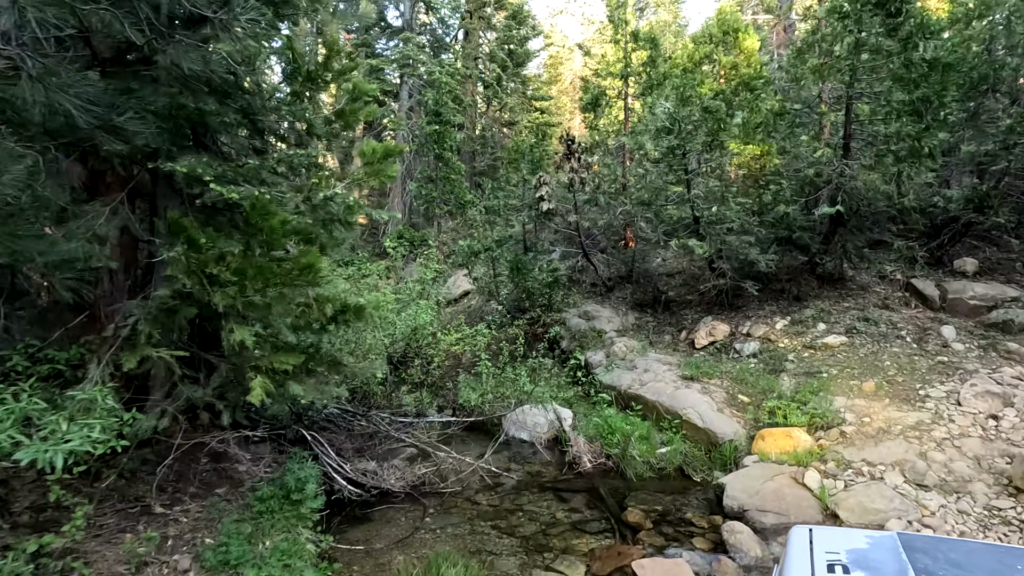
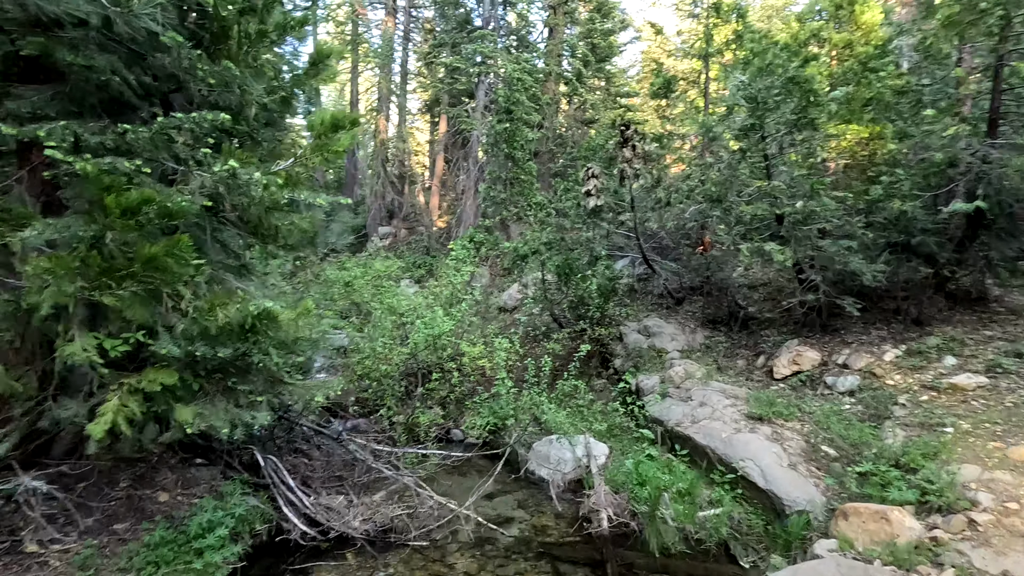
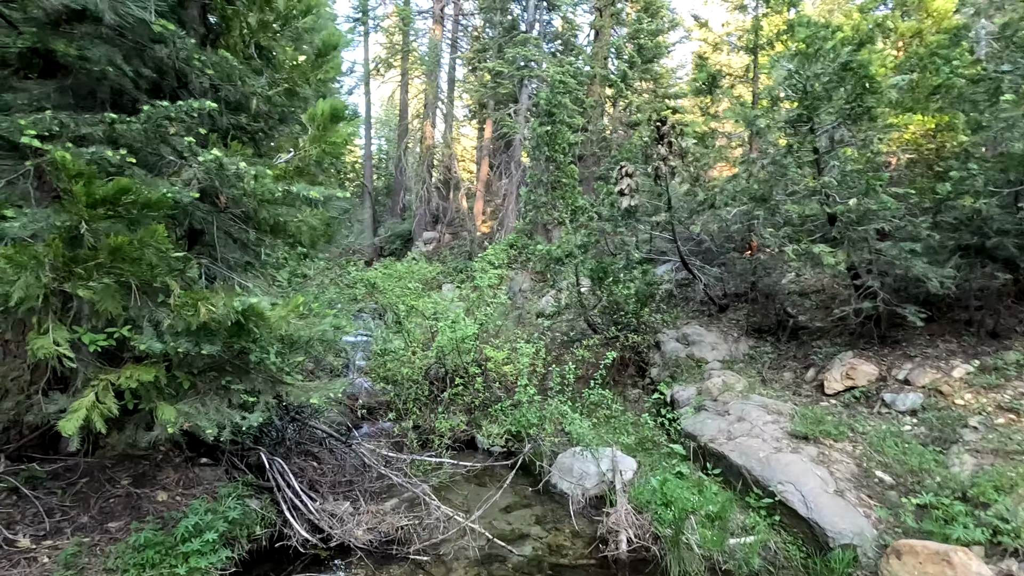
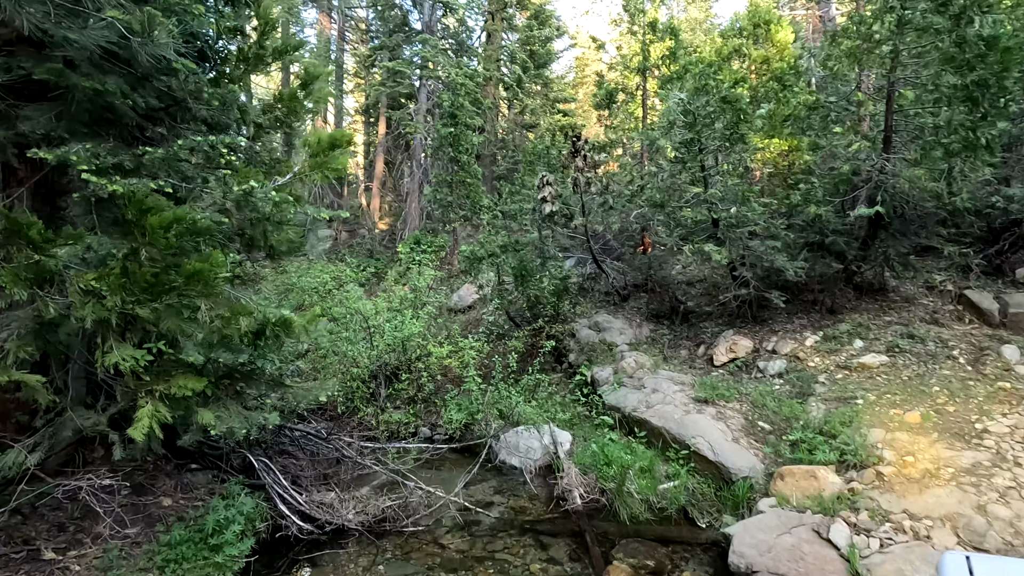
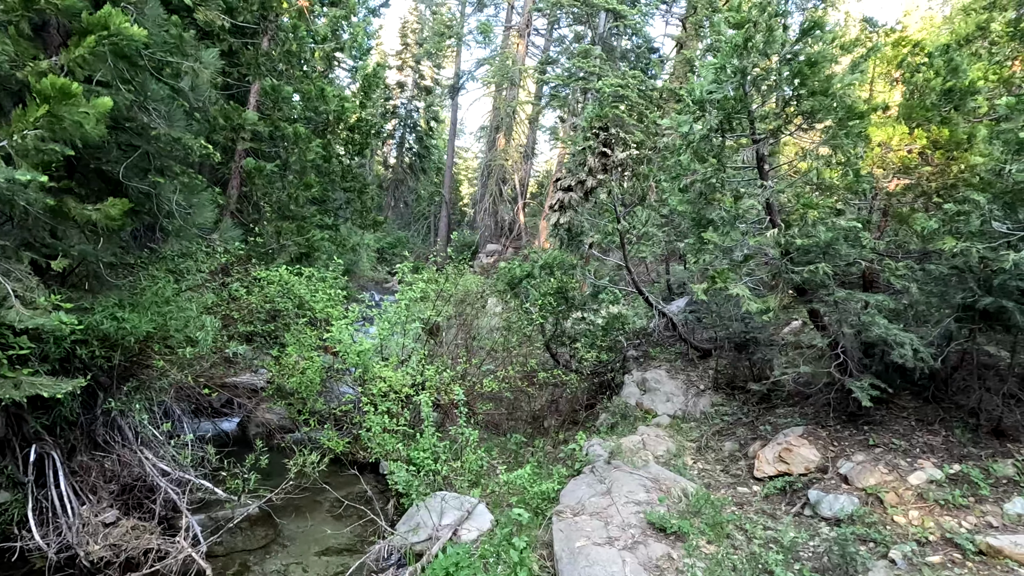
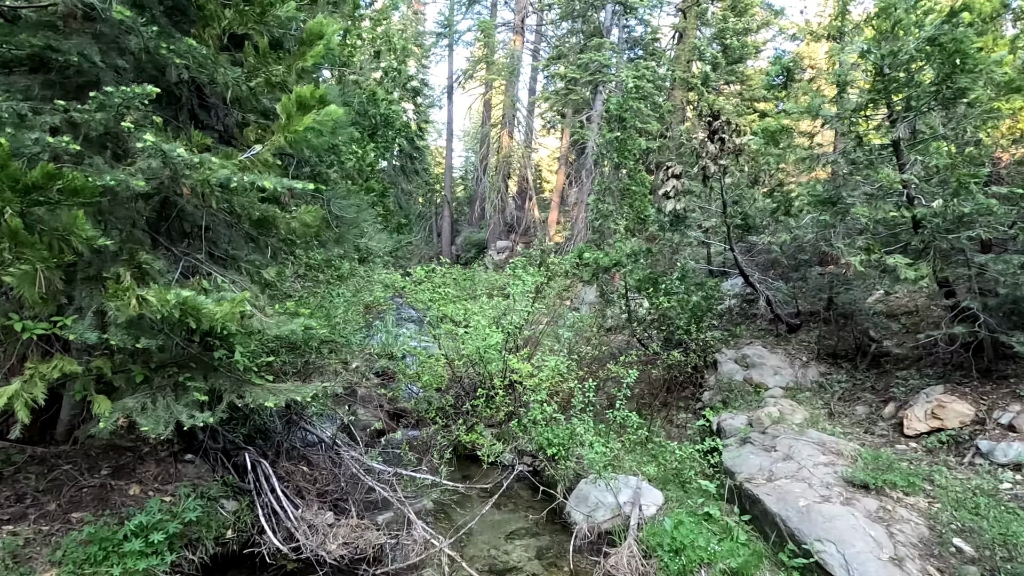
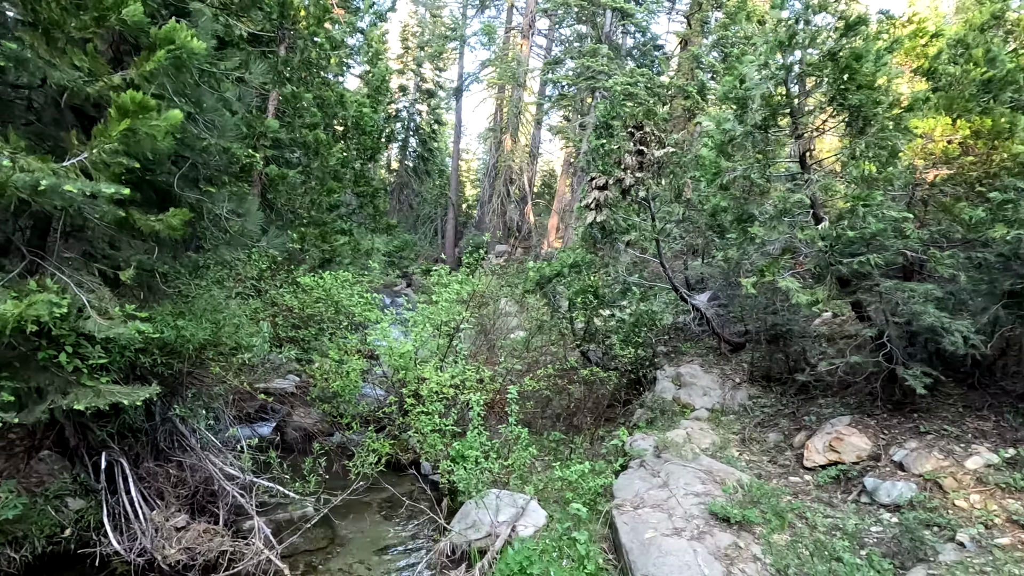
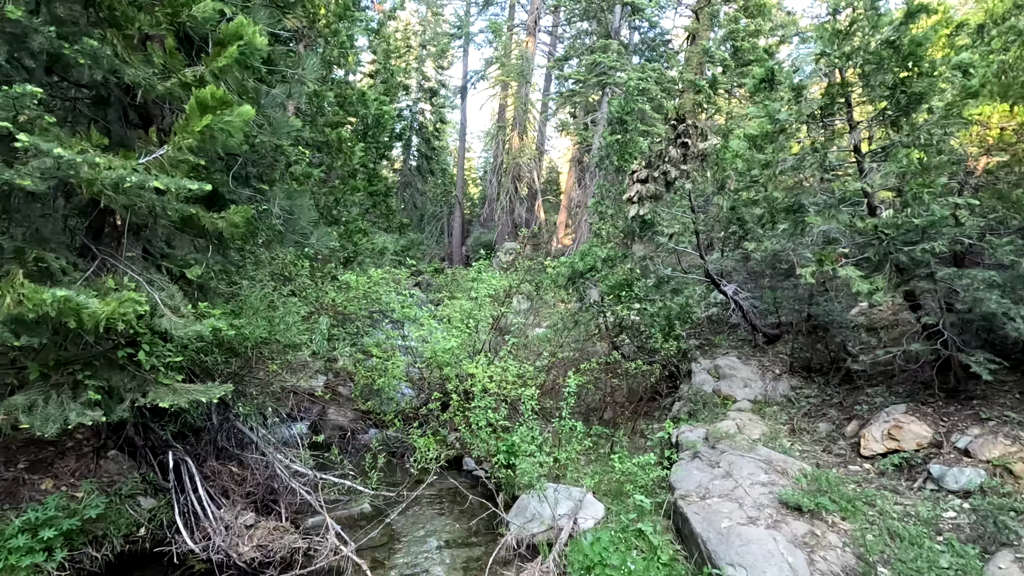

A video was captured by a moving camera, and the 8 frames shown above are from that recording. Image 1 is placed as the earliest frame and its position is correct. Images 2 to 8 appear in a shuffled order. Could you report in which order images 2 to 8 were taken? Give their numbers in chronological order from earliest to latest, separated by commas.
4, 2, 3, 6, 8, 7, 5
